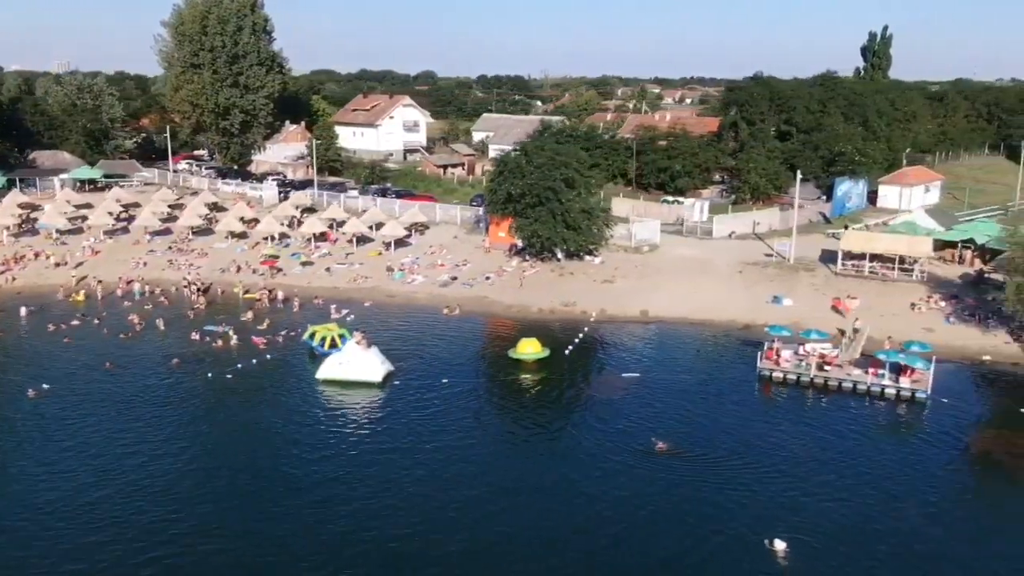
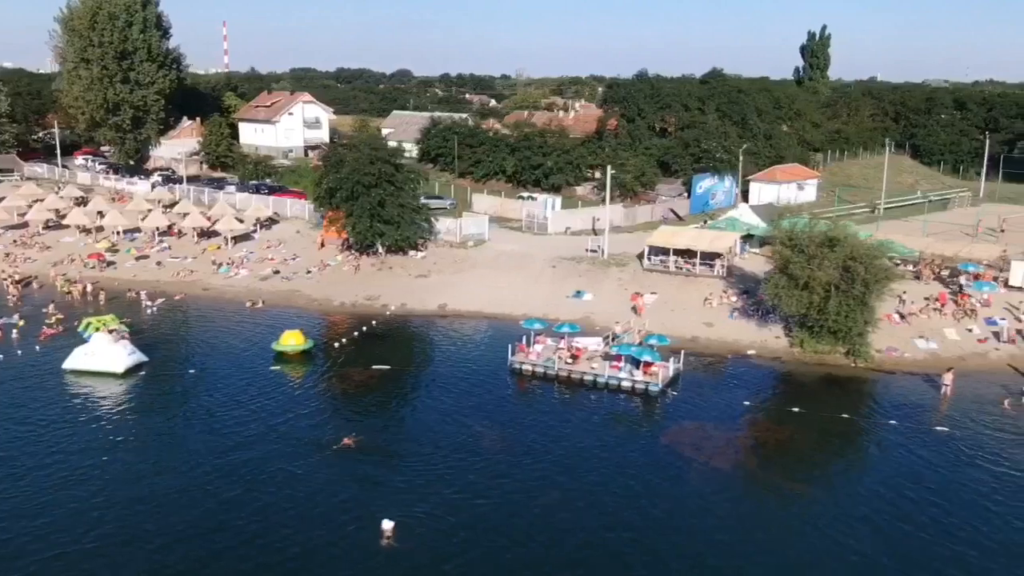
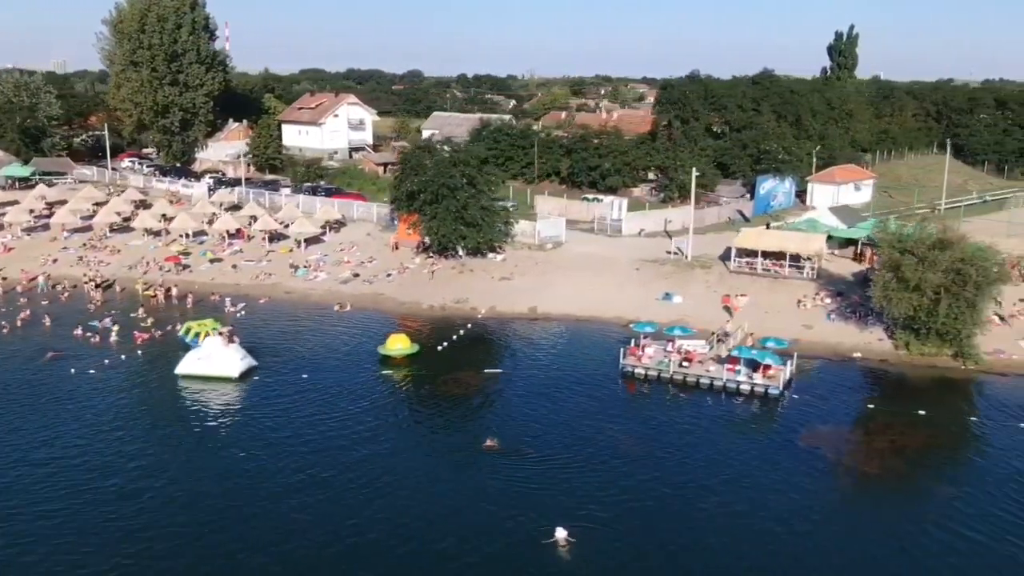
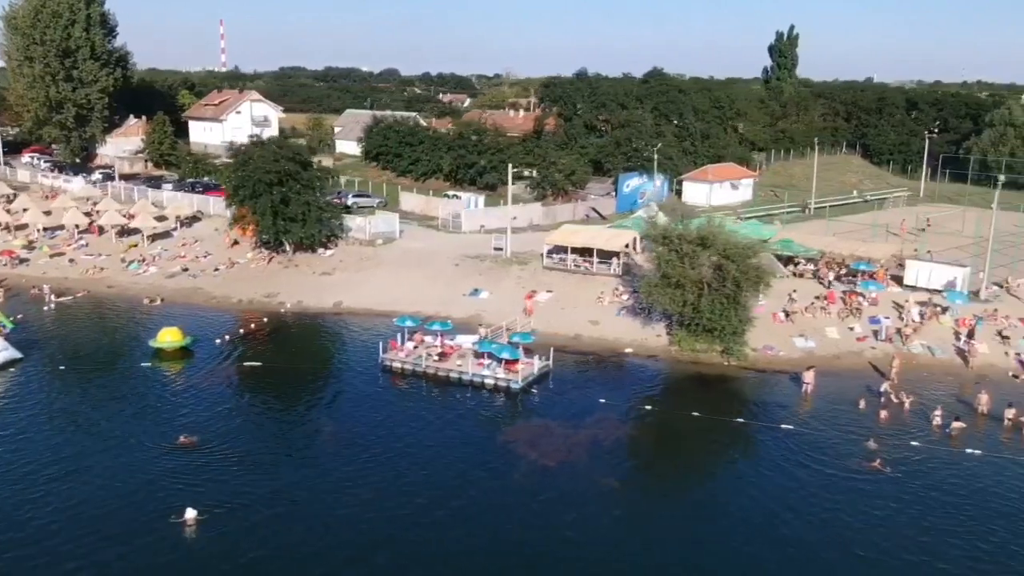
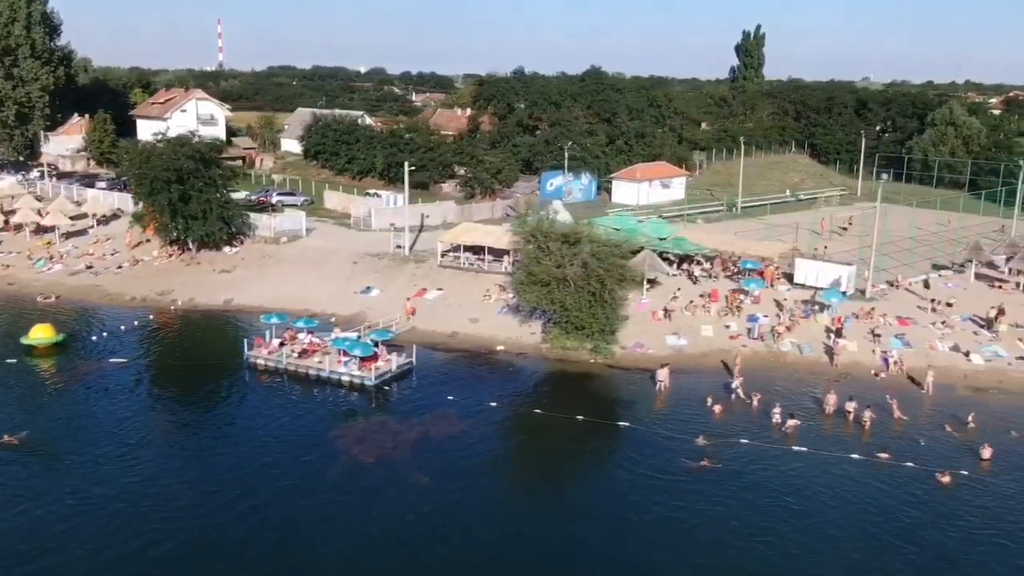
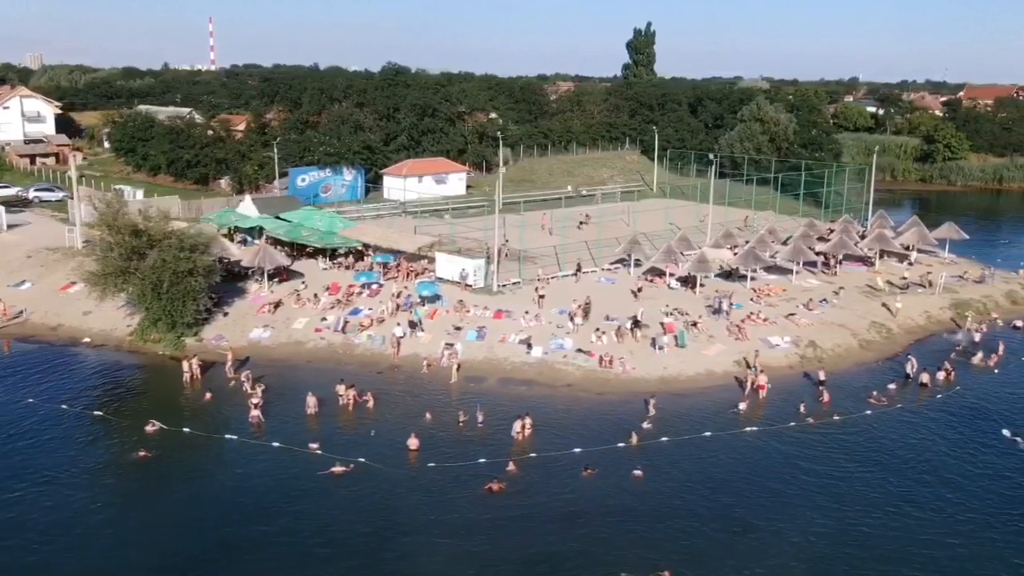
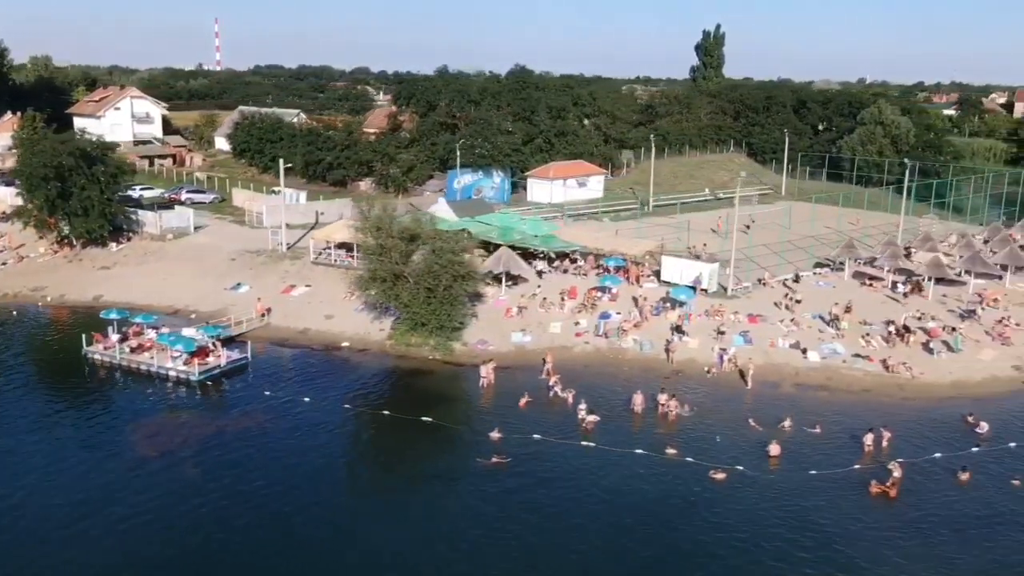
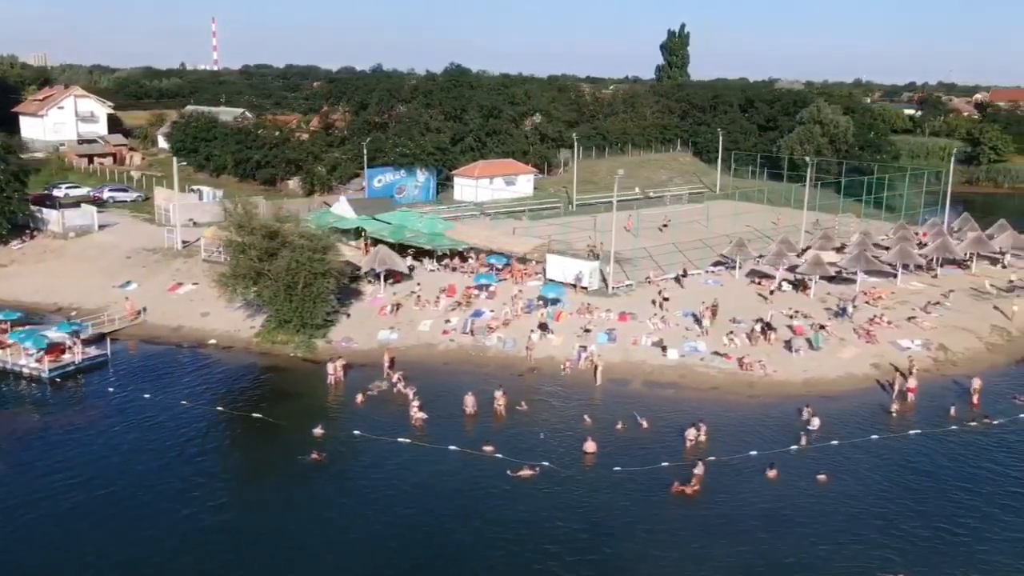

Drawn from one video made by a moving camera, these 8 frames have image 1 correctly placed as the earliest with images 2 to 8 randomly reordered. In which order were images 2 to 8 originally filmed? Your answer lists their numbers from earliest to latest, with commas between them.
3, 2, 4, 5, 7, 8, 6
